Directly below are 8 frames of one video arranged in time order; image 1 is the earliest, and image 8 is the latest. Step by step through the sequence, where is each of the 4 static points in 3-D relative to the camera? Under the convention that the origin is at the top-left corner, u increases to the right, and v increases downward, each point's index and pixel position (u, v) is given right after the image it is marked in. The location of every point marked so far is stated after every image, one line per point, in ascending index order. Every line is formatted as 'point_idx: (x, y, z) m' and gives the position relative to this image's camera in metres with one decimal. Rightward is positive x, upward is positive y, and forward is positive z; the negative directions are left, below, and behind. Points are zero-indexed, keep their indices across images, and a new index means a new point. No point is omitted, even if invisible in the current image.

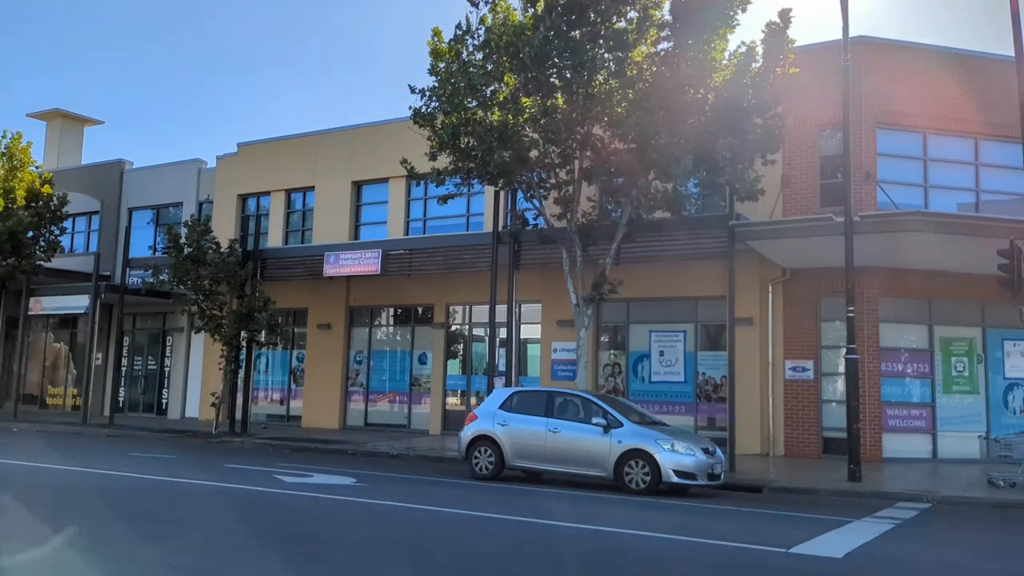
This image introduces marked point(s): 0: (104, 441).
0: (-9.1, -3.4, +18.4) m
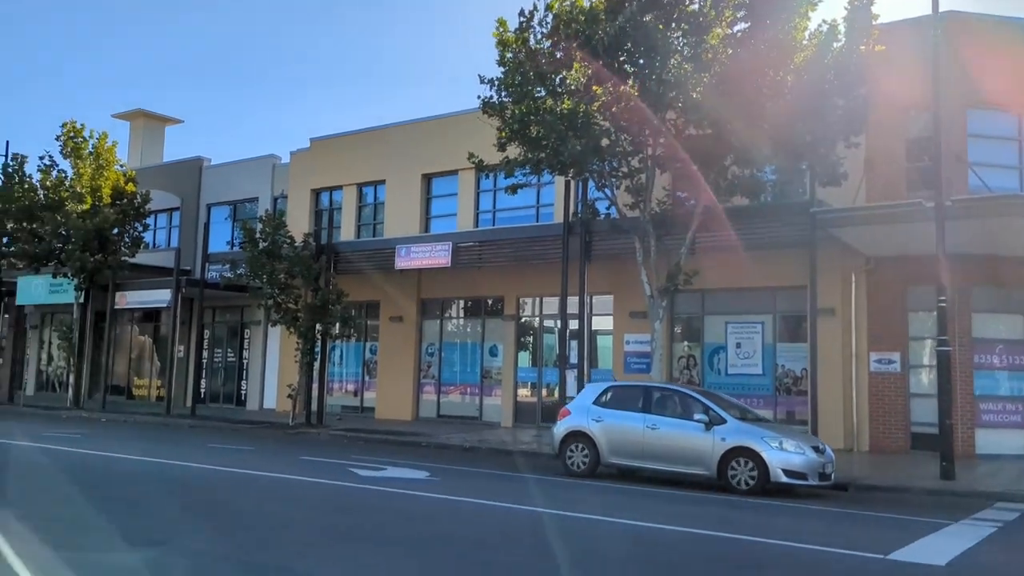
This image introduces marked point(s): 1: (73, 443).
0: (-7.5, -3.3, +18.9) m
1: (-8.0, -2.8, +15.2) m
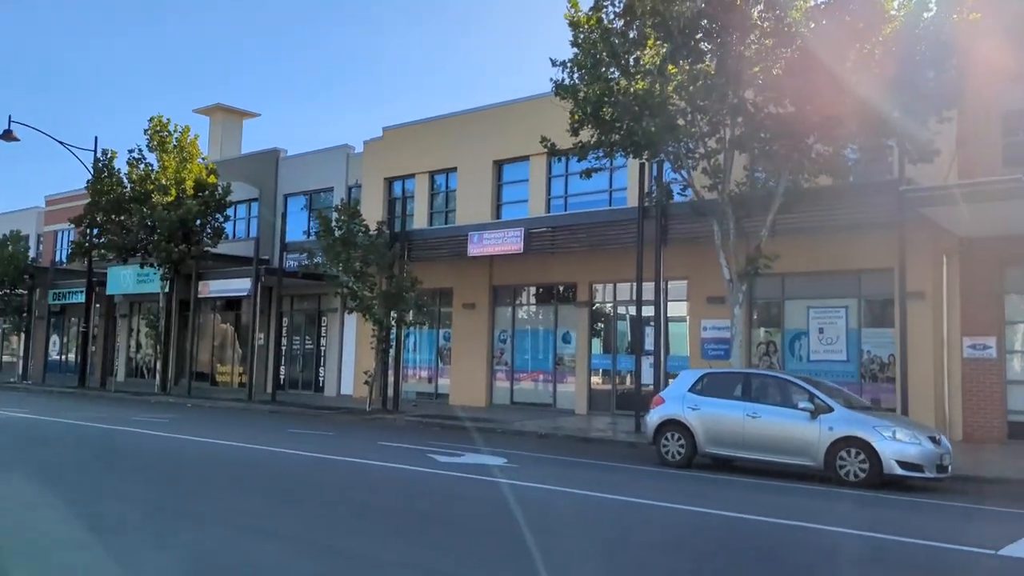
0: (-5.7, -3.0, +19.4) m
1: (-6.6, -2.6, +15.7) m
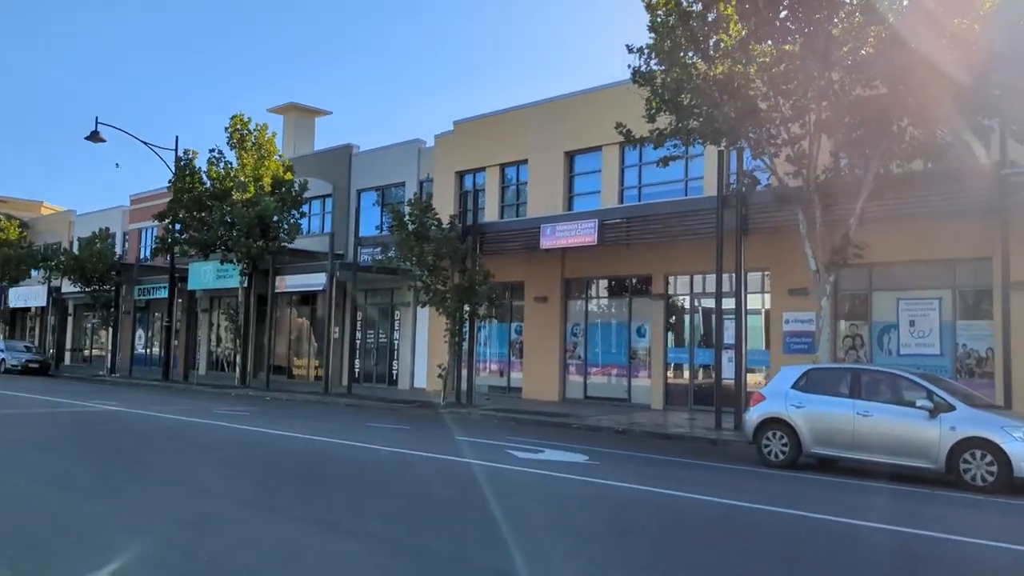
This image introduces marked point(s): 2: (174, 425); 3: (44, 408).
0: (-4.0, -2.9, +19.5) m
1: (-5.2, -2.5, +16.0) m
2: (-5.9, -2.4, +14.6) m
3: (-9.4, -2.4, +16.7) m
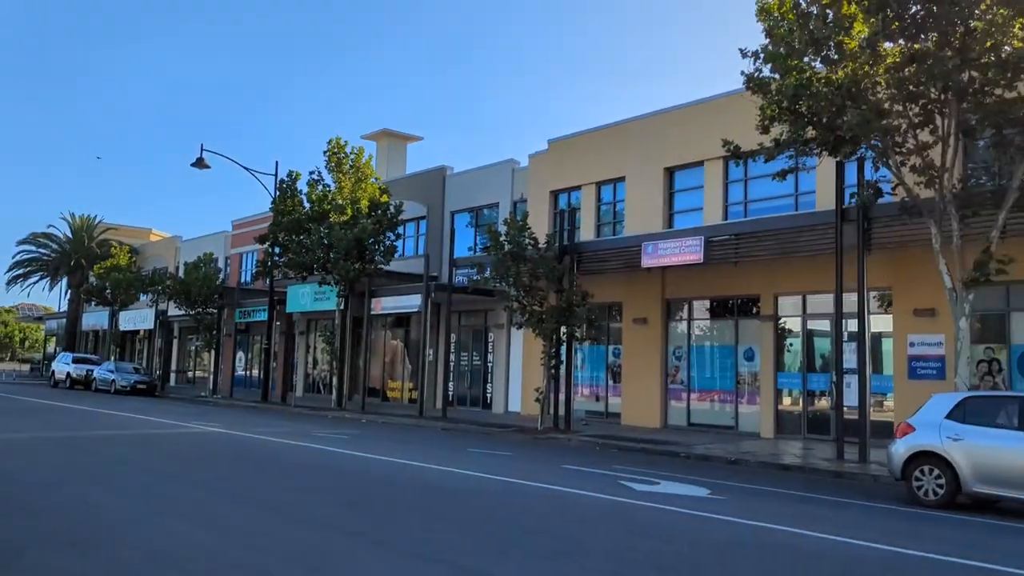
0: (-1.7, -3.4, +19.1) m
1: (-3.2, -2.9, +15.7) m
2: (-4.1, -2.8, +14.4) m
3: (-7.3, -2.9, +16.8) m
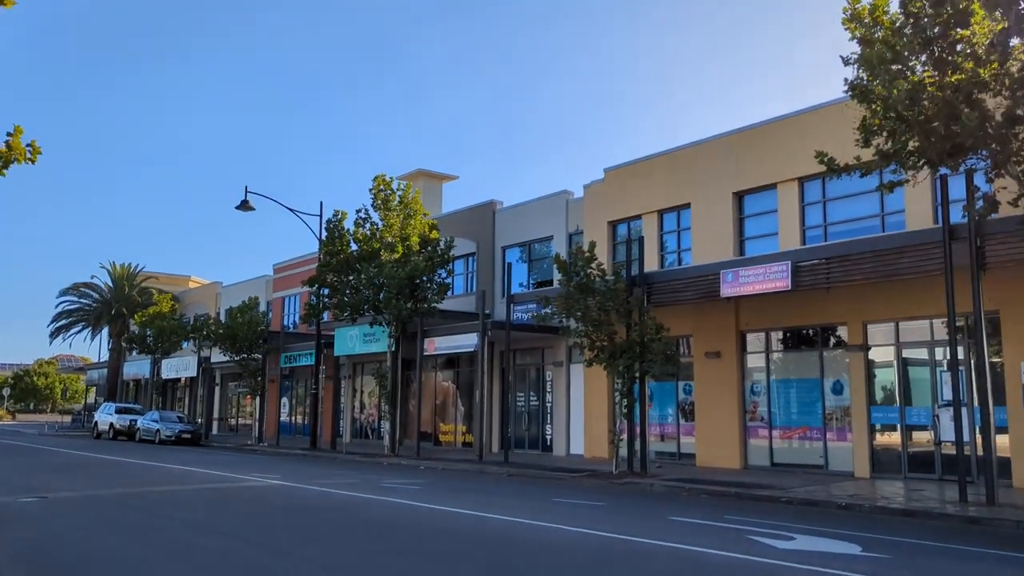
0: (0.0, -4.2, +17.8) m
1: (-1.7, -3.6, +14.5) m
2: (-2.6, -3.4, +13.3) m
3: (-5.8, -3.7, +15.8) m
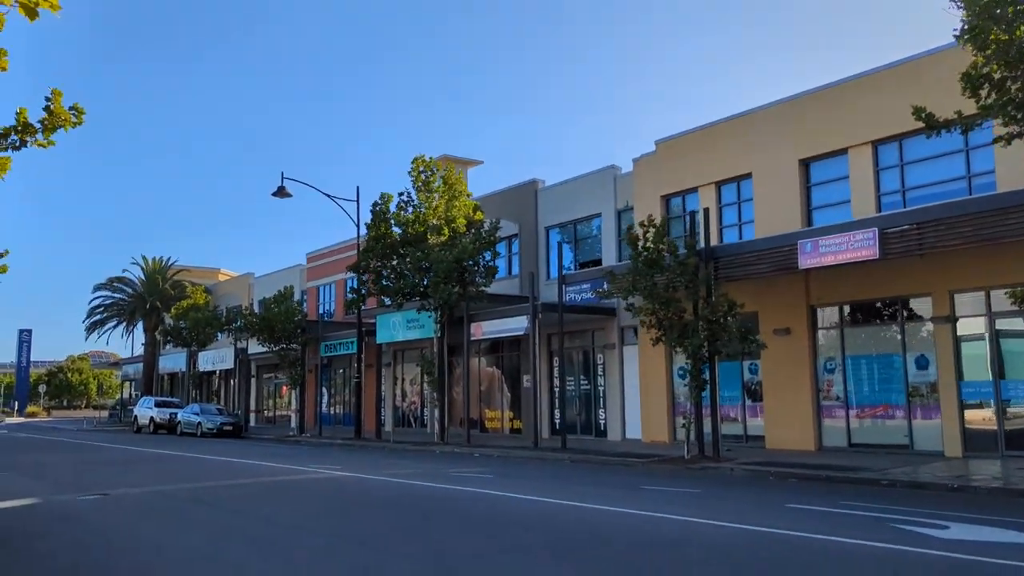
0: (+1.4, -3.7, +16.9) m
1: (-0.3, -3.2, +13.6) m
2: (-1.3, -3.1, +12.4) m
3: (-4.4, -3.4, +15.0) m
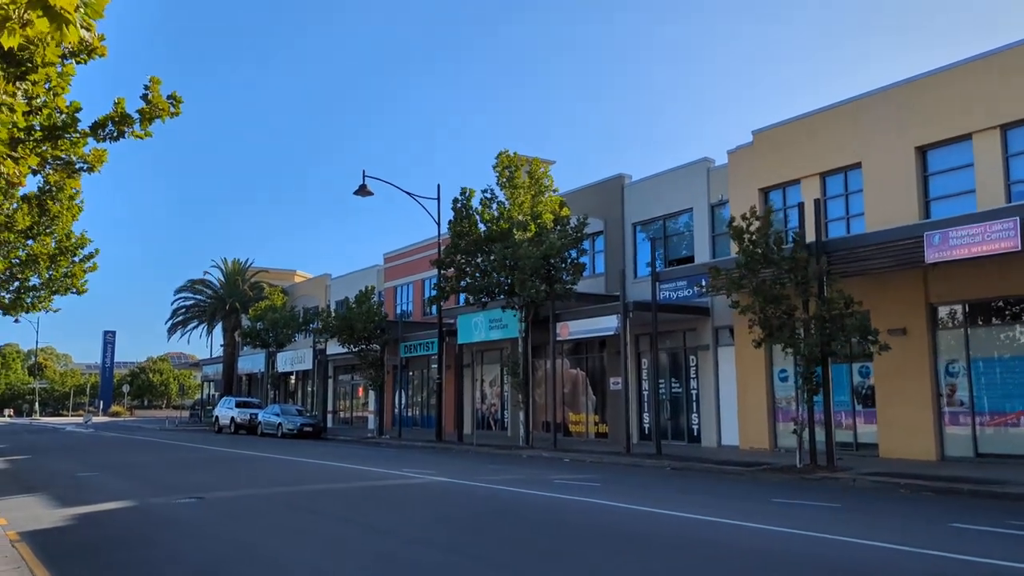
0: (+3.4, -3.6, +15.9) m
1: (+1.4, -3.2, +12.8) m
2: (+0.3, -3.0, +11.6) m
3: (-2.6, -3.4, +14.4) m
